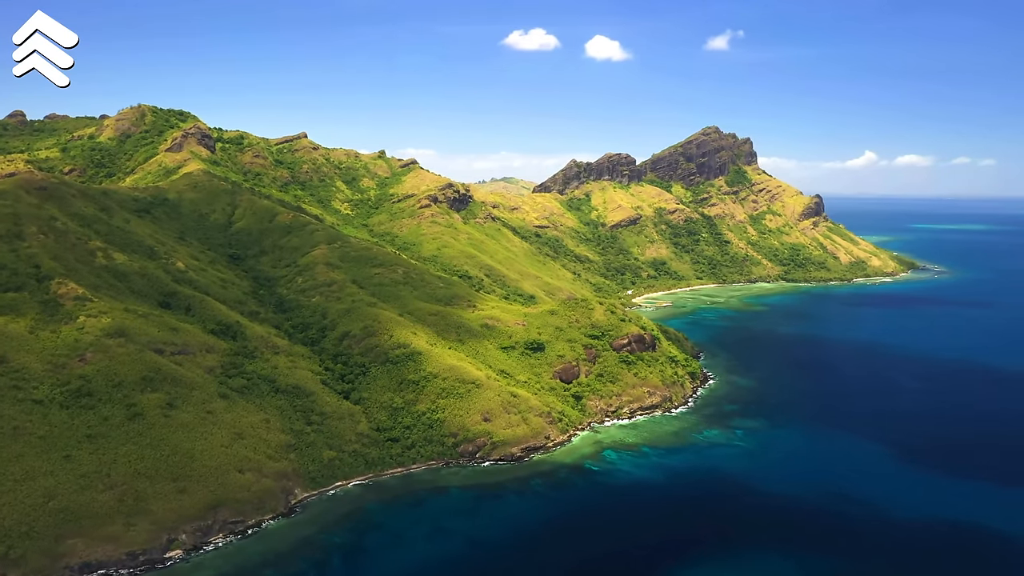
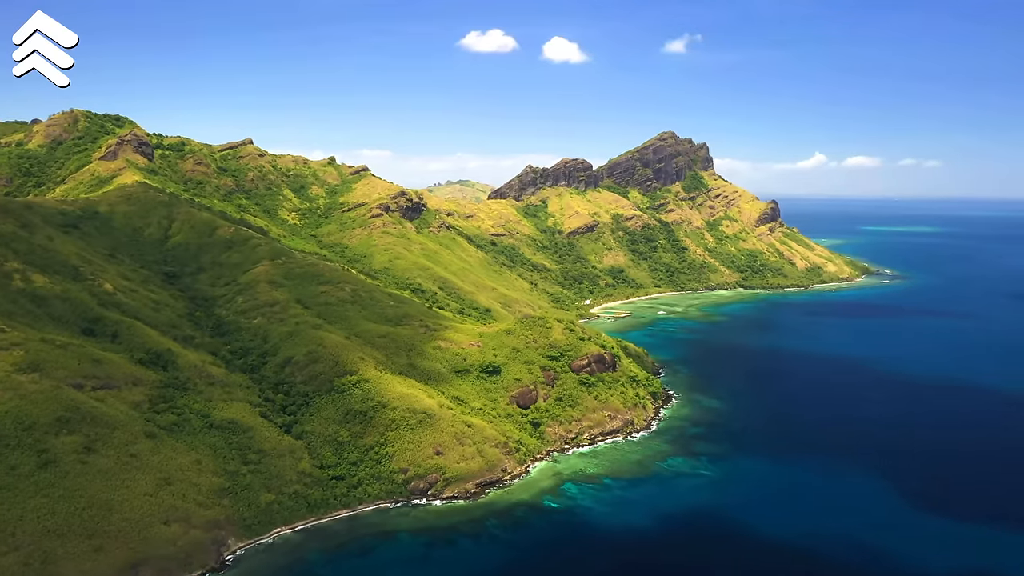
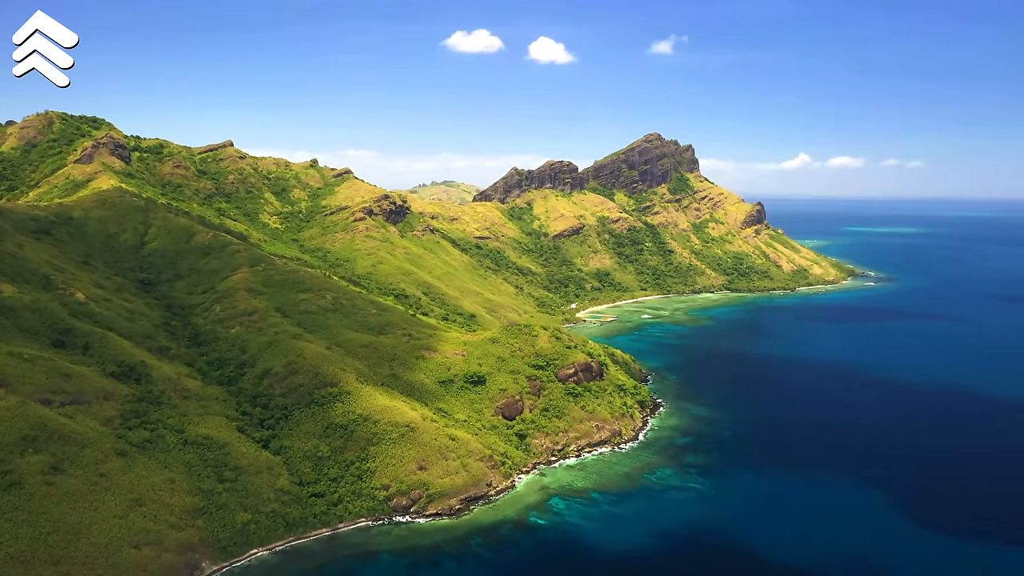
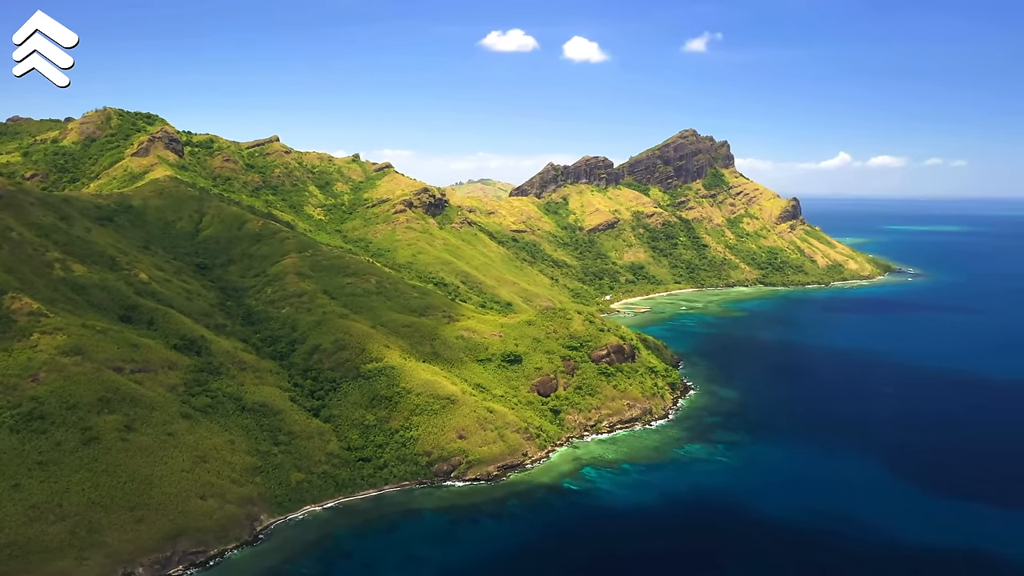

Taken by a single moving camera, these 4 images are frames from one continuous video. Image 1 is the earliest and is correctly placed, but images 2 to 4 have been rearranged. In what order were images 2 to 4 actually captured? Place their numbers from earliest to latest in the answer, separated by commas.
4, 2, 3
